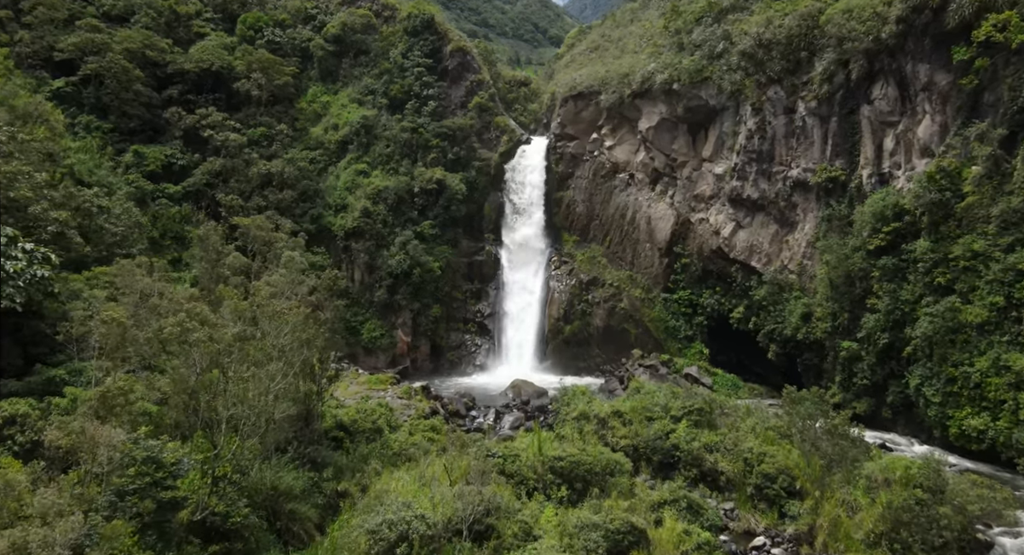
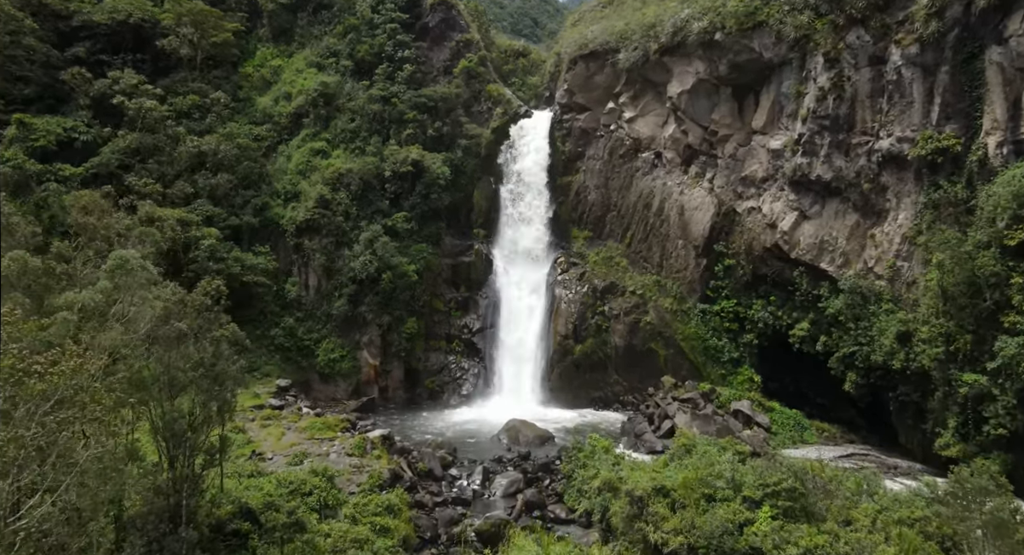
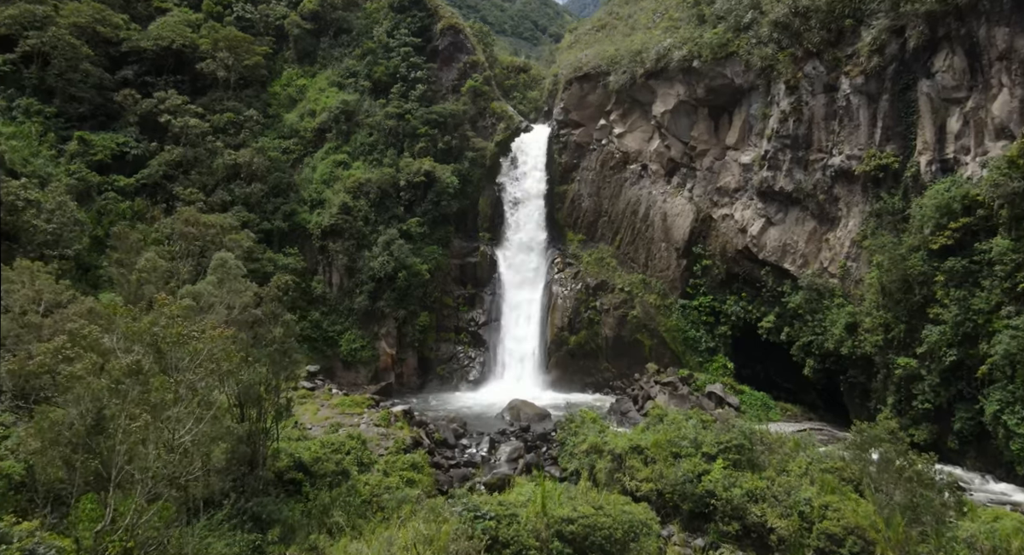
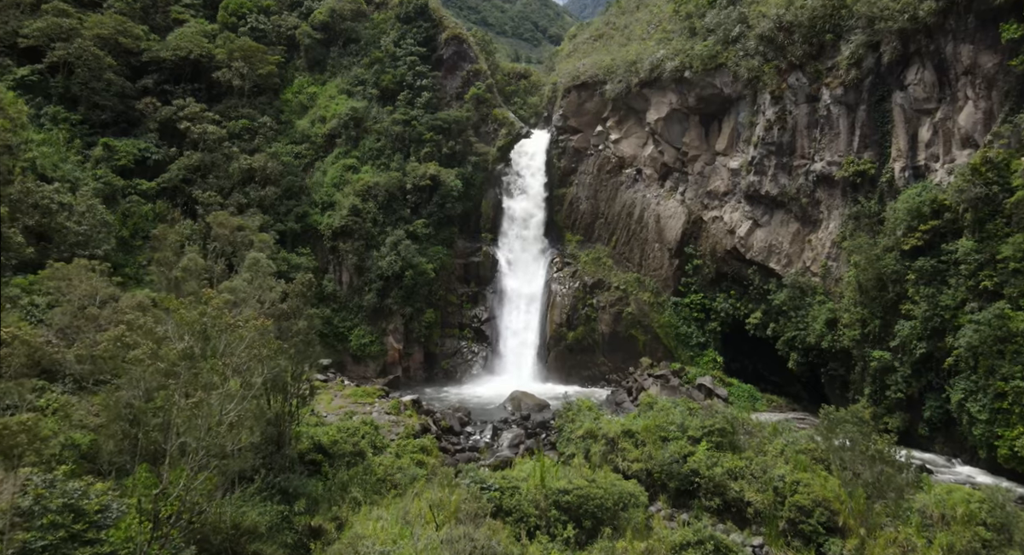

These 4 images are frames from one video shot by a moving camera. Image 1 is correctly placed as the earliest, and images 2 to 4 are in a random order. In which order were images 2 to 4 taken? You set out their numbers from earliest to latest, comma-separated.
4, 3, 2
